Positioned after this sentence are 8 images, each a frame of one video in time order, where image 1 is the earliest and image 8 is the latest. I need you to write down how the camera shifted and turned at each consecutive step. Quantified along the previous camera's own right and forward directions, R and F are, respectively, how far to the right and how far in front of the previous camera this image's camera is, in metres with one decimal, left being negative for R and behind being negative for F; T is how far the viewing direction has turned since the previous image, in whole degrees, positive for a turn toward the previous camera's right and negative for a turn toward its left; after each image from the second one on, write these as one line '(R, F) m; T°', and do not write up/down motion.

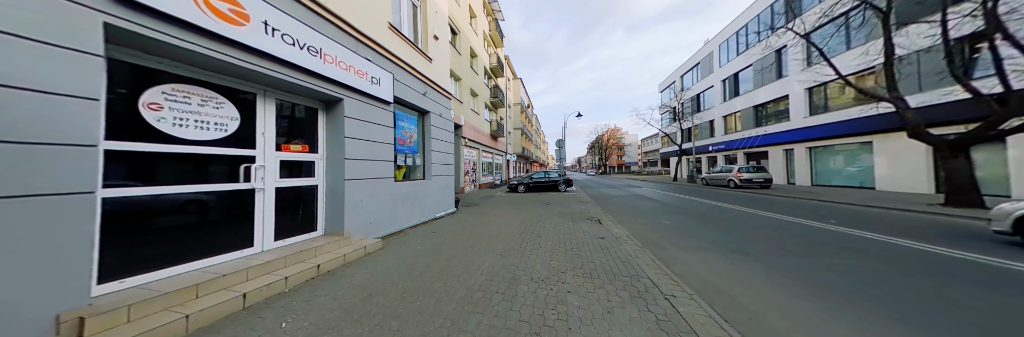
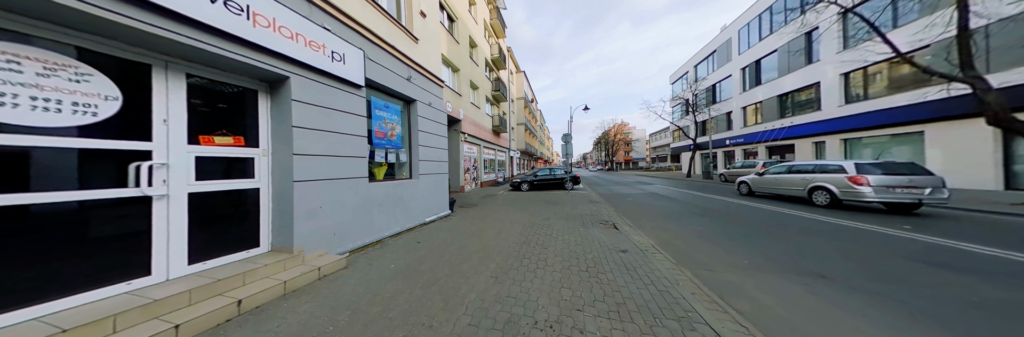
(+0.1, +0.9) m; -1°
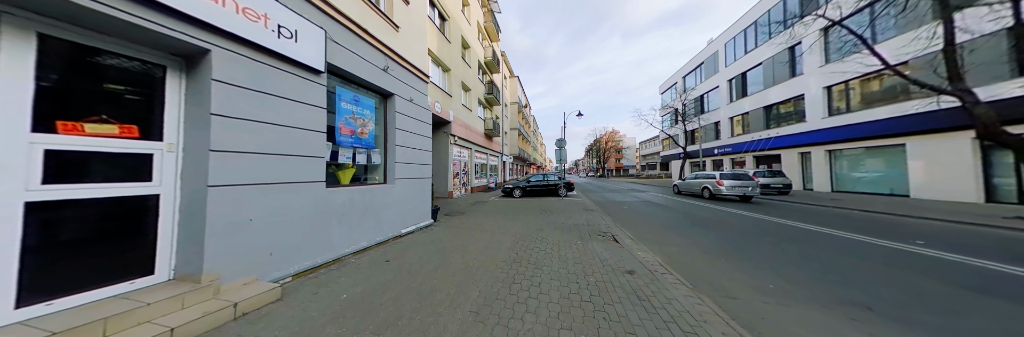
(+0.1, +0.5) m; +2°
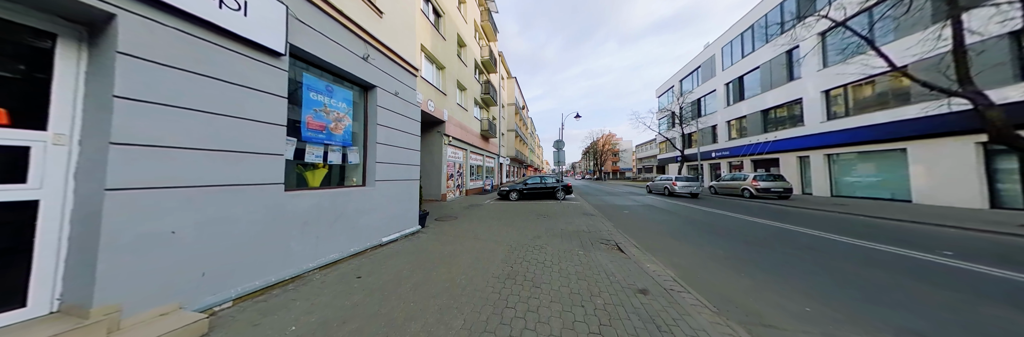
(0.0, +0.4) m; +1°
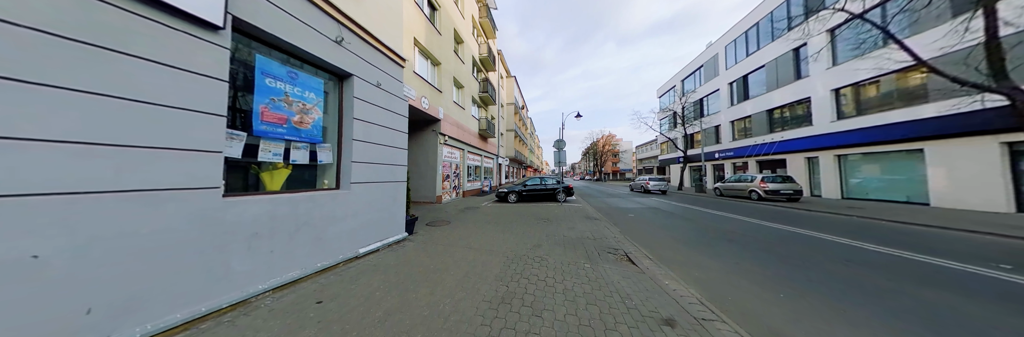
(+0.1, +0.5) m; 0°
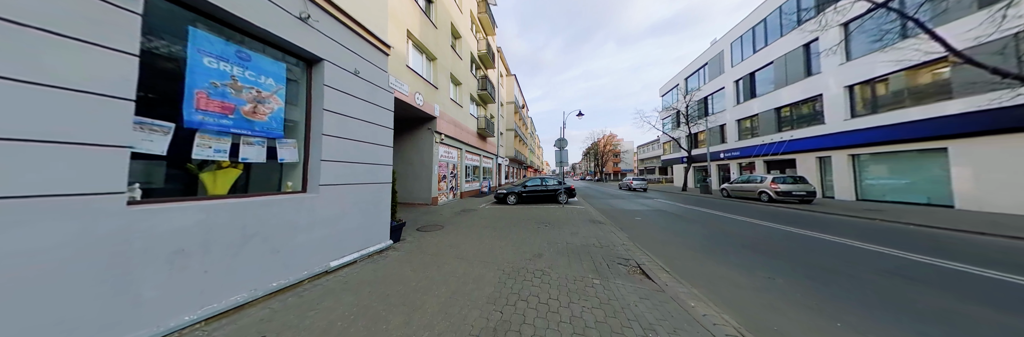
(+0.1, +0.5) m; 0°
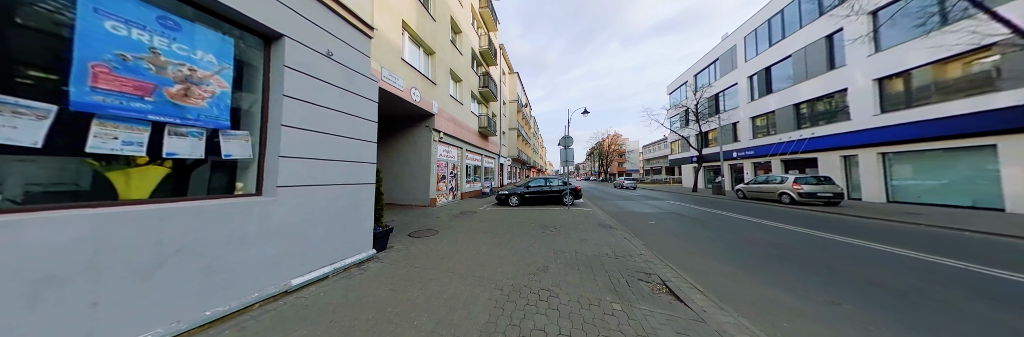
(0.0, +0.5) m; -1°
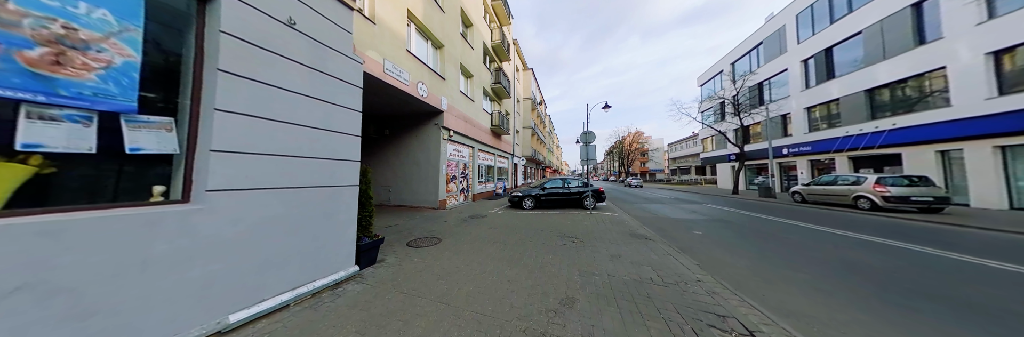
(0.0, +0.8) m; -5°
